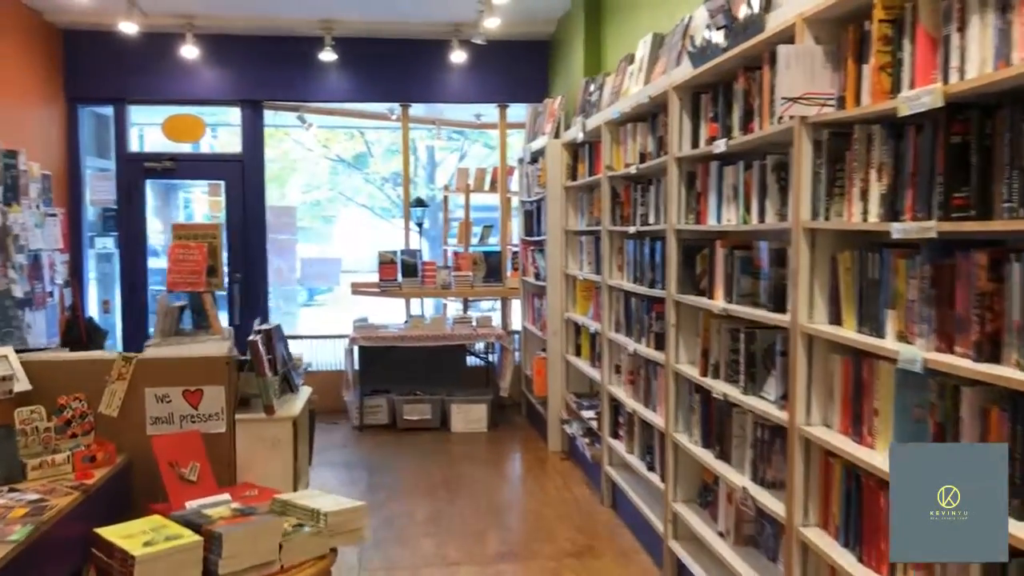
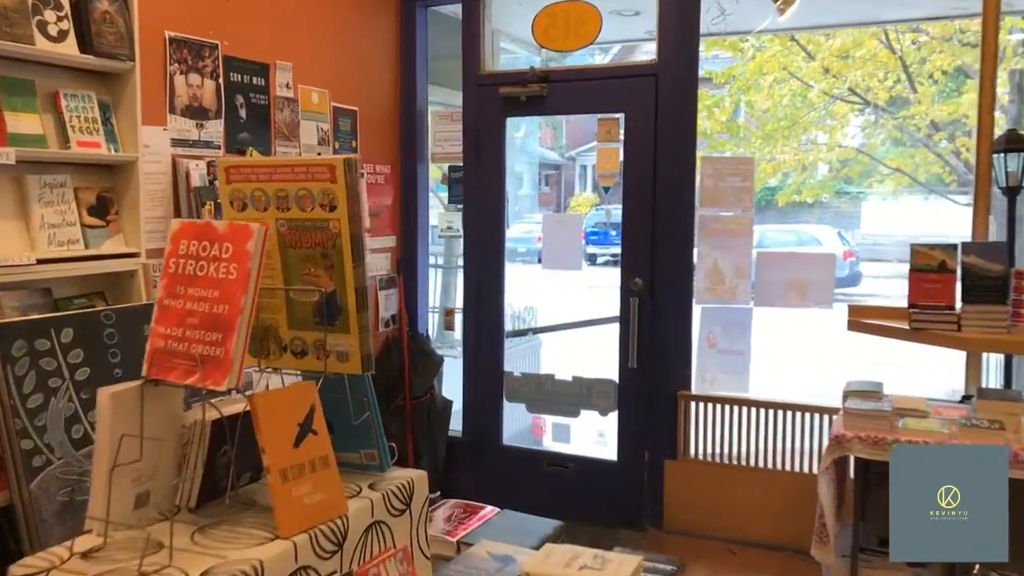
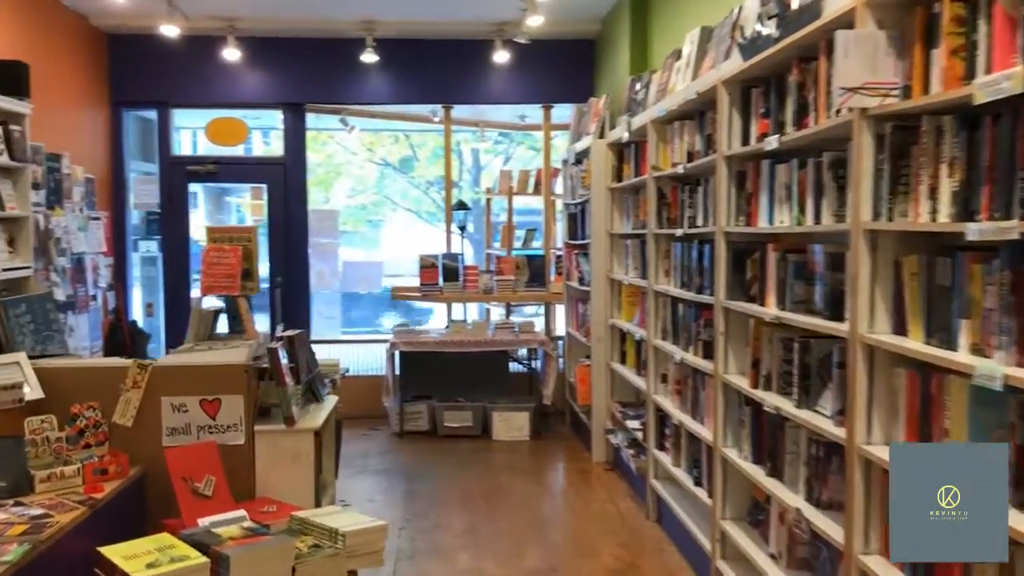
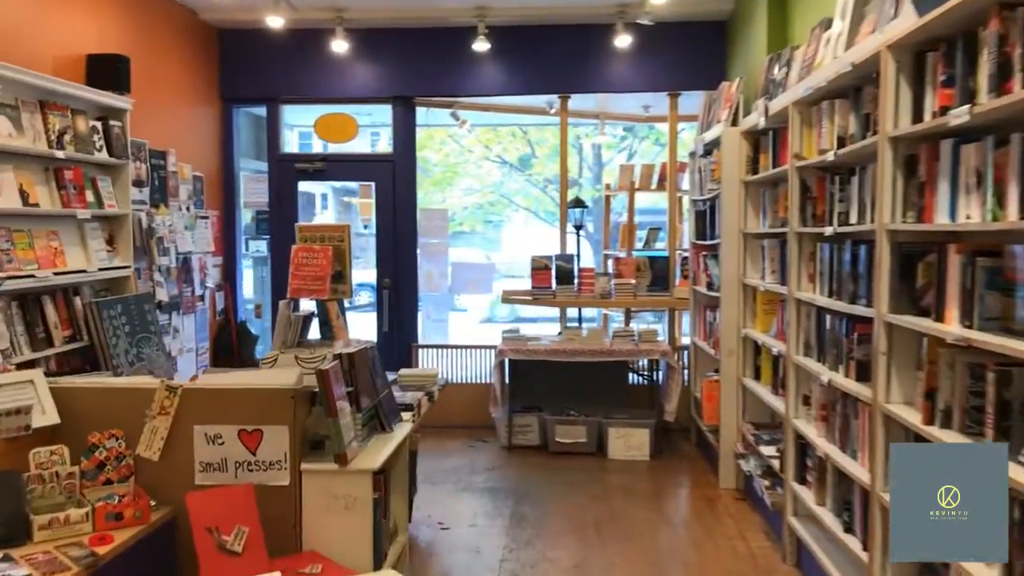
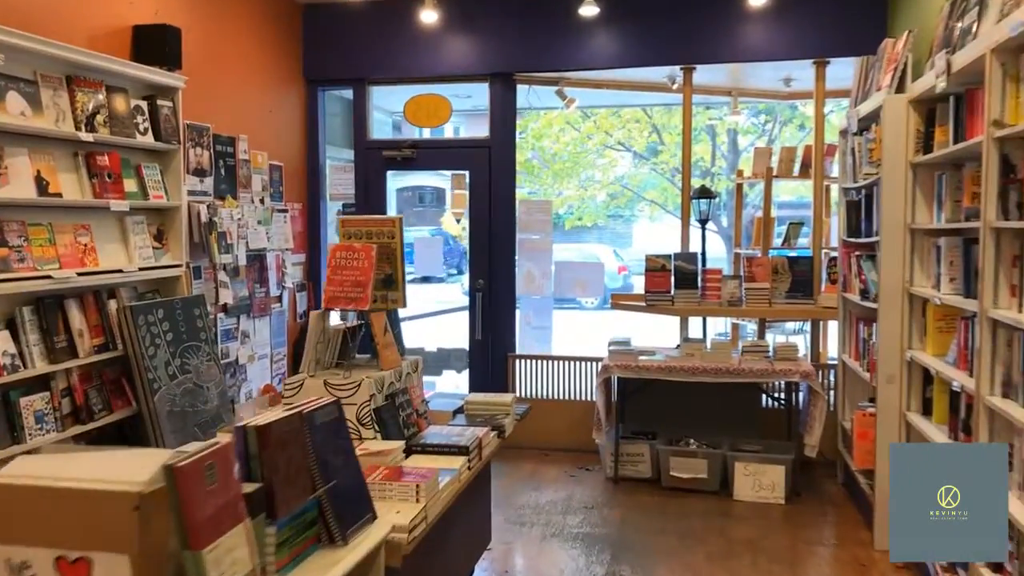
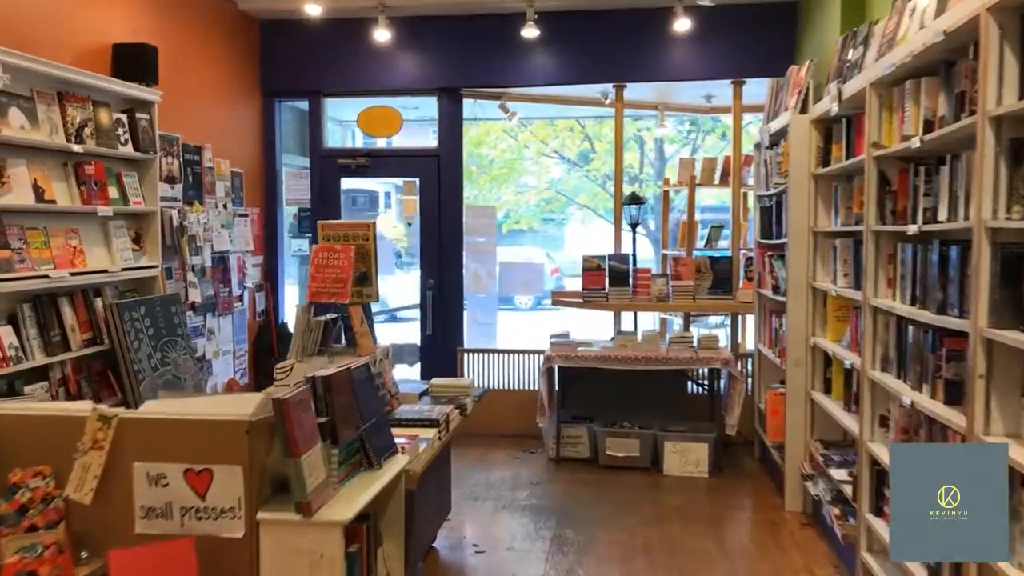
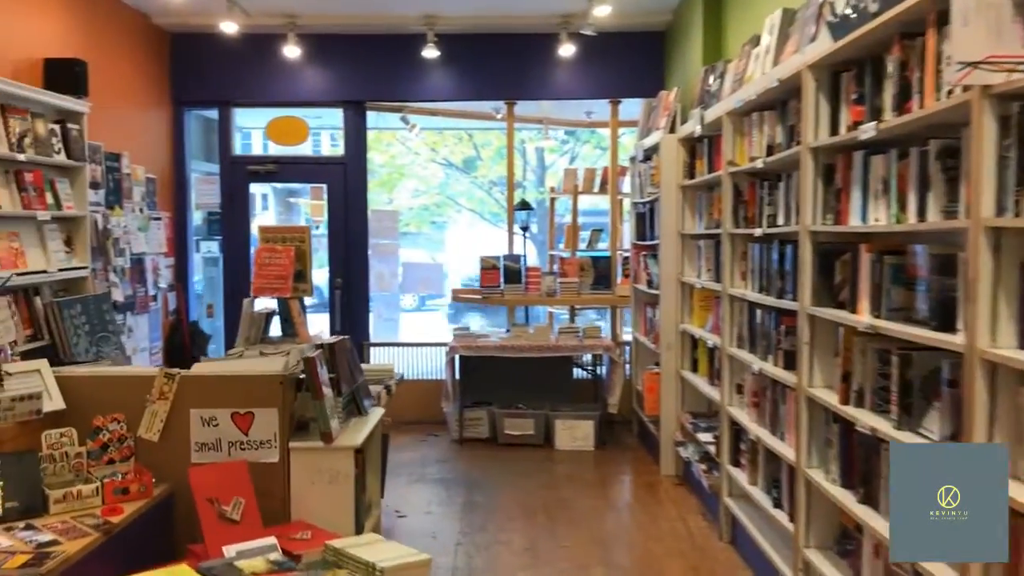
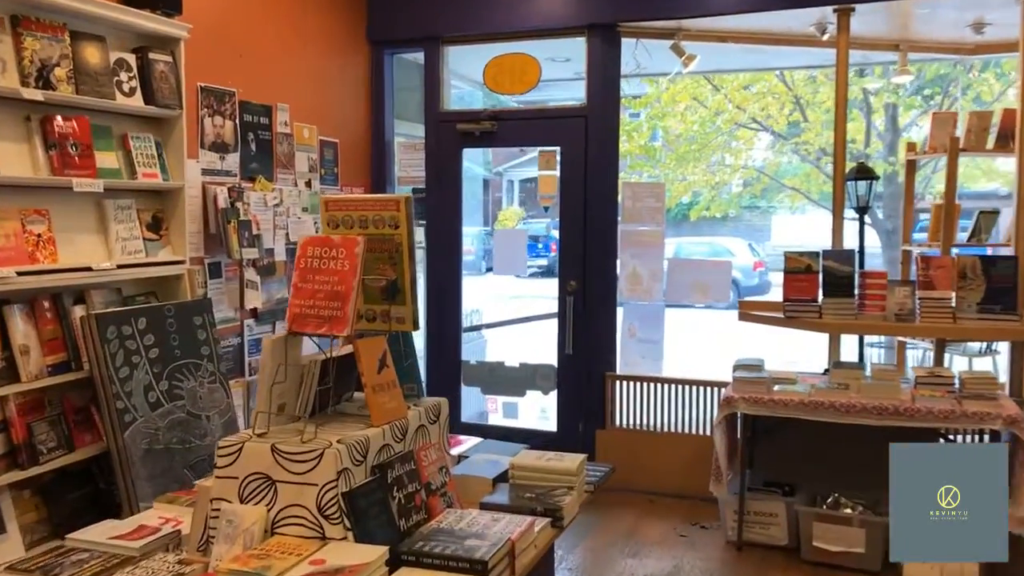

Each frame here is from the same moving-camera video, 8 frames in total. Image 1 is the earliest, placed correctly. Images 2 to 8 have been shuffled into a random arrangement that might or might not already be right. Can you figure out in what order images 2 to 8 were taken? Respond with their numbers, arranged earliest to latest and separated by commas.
3, 7, 4, 6, 5, 8, 2
